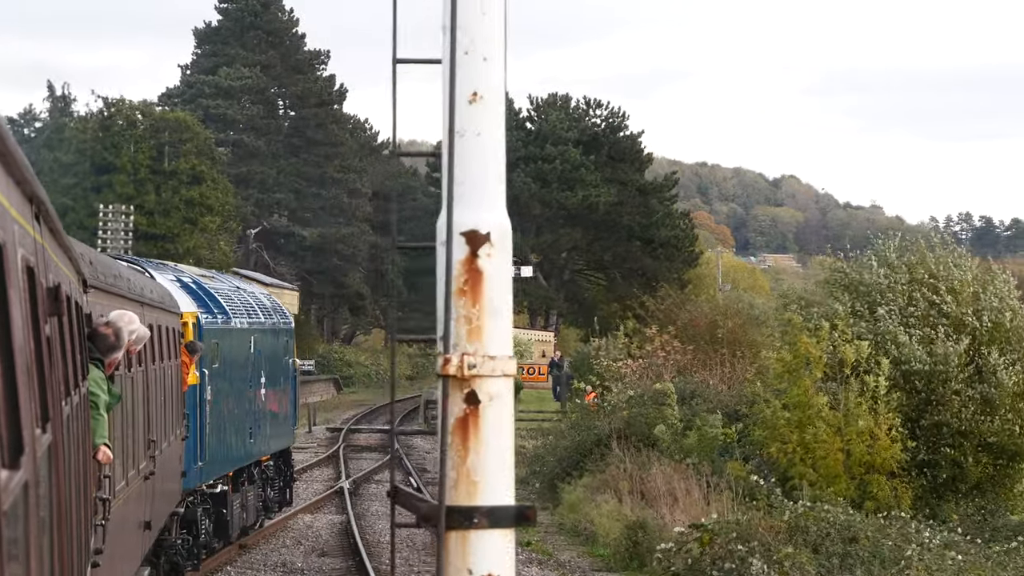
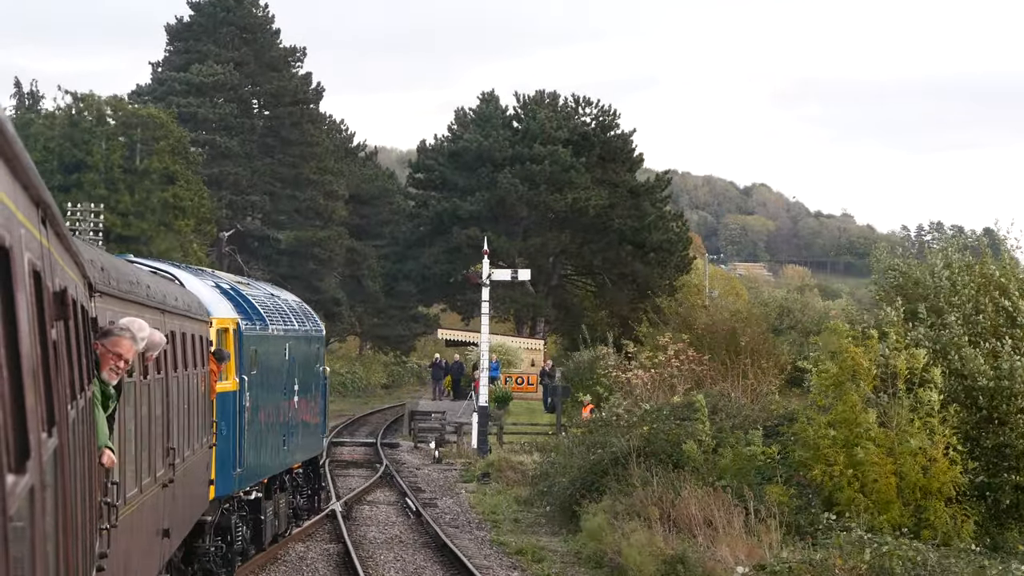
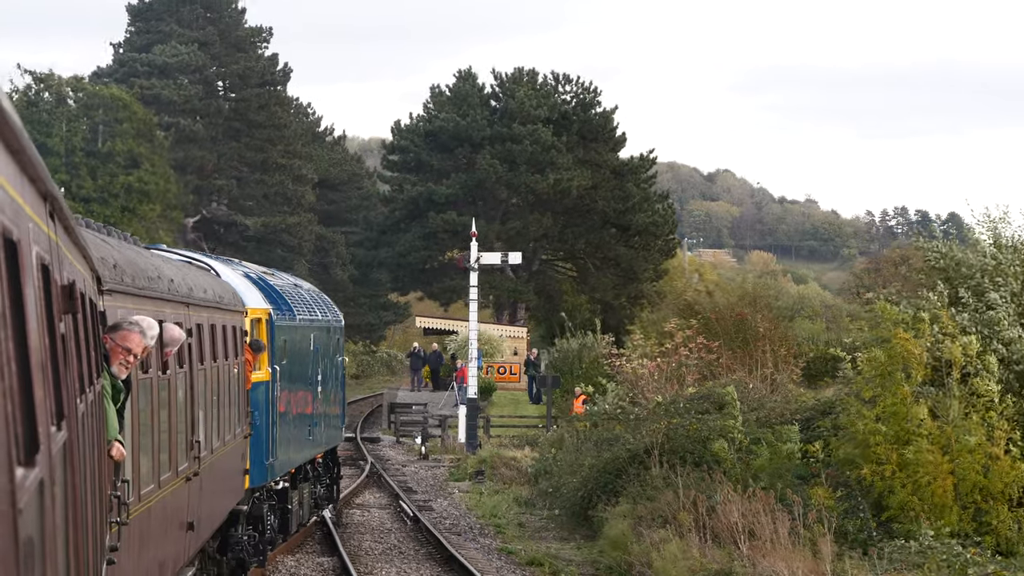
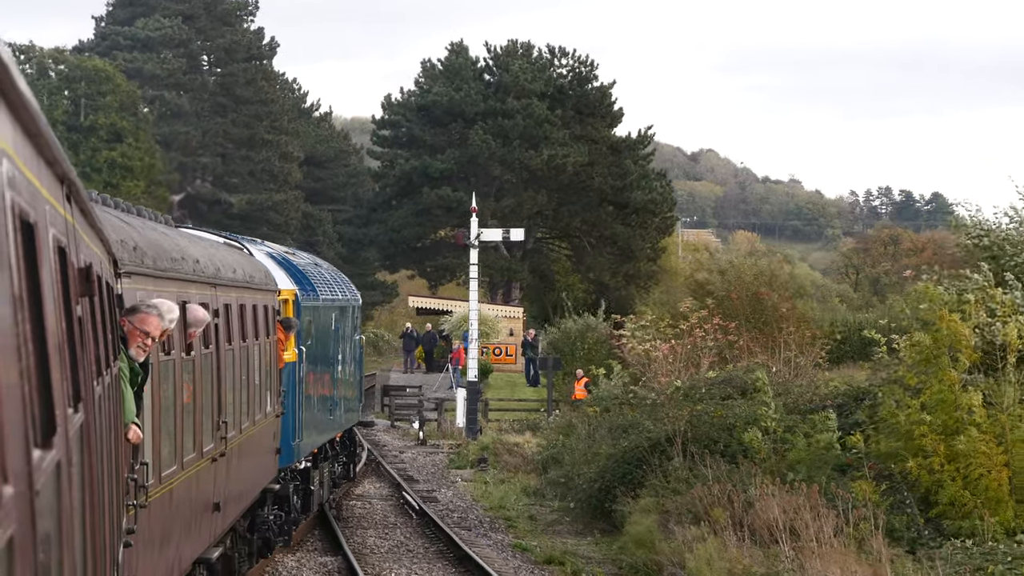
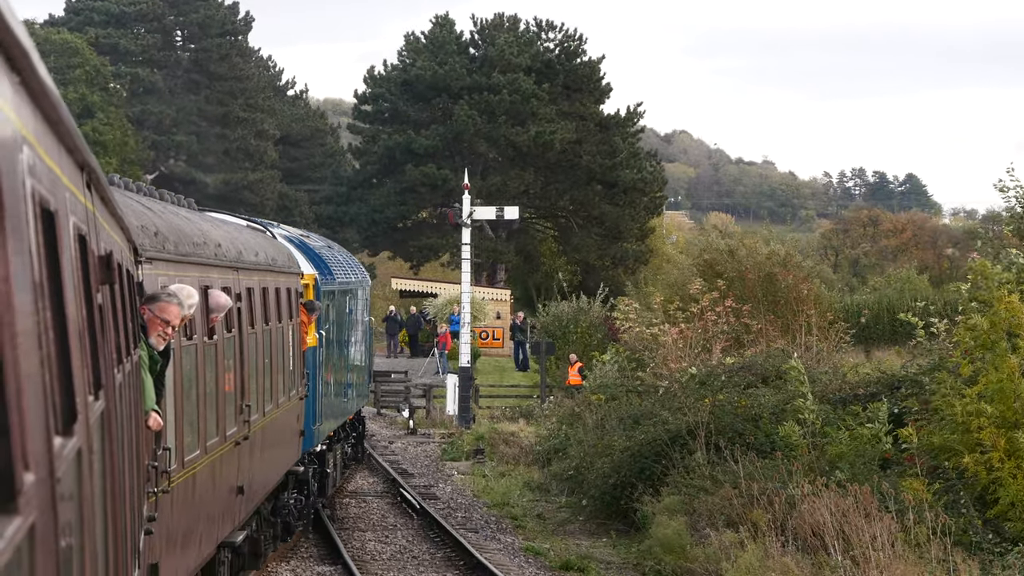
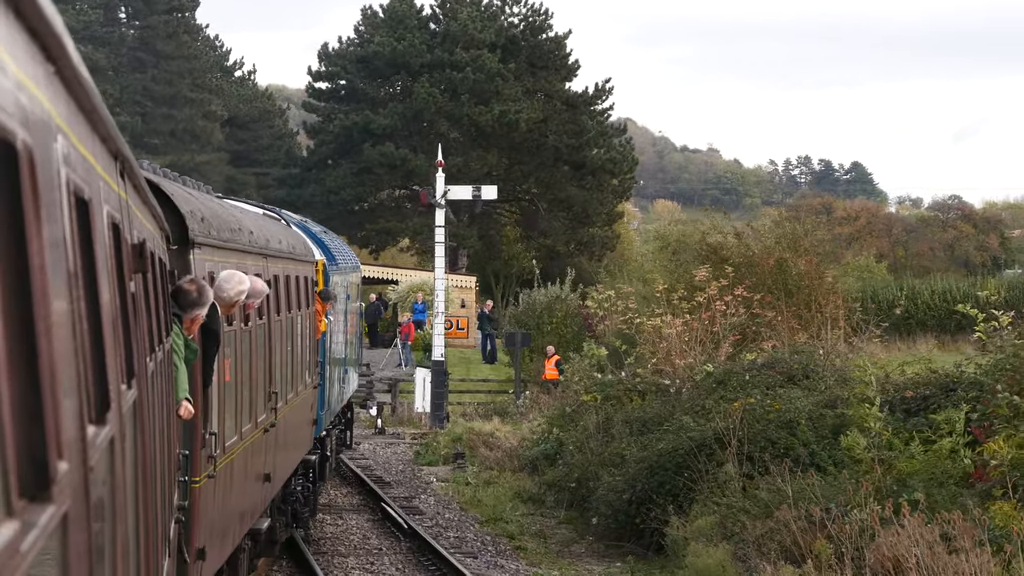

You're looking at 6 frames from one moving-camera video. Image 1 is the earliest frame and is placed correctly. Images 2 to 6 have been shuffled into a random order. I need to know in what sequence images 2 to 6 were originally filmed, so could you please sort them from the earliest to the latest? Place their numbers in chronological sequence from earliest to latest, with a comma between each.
2, 3, 4, 5, 6
